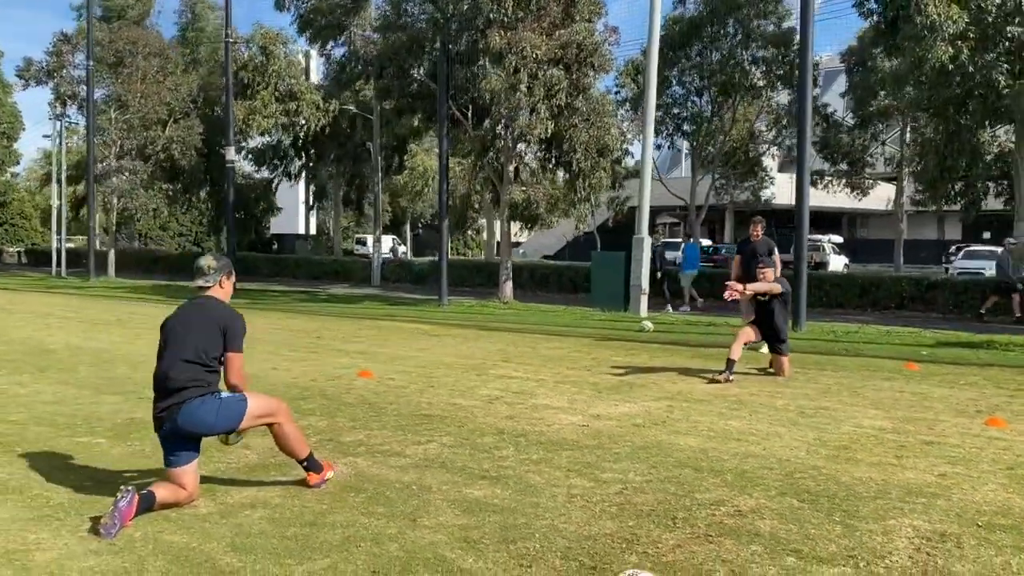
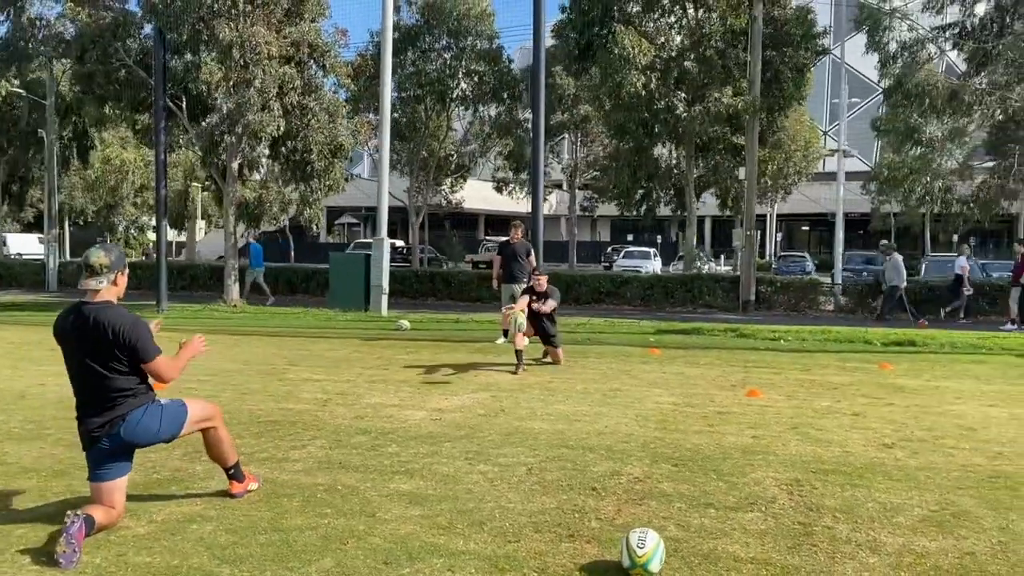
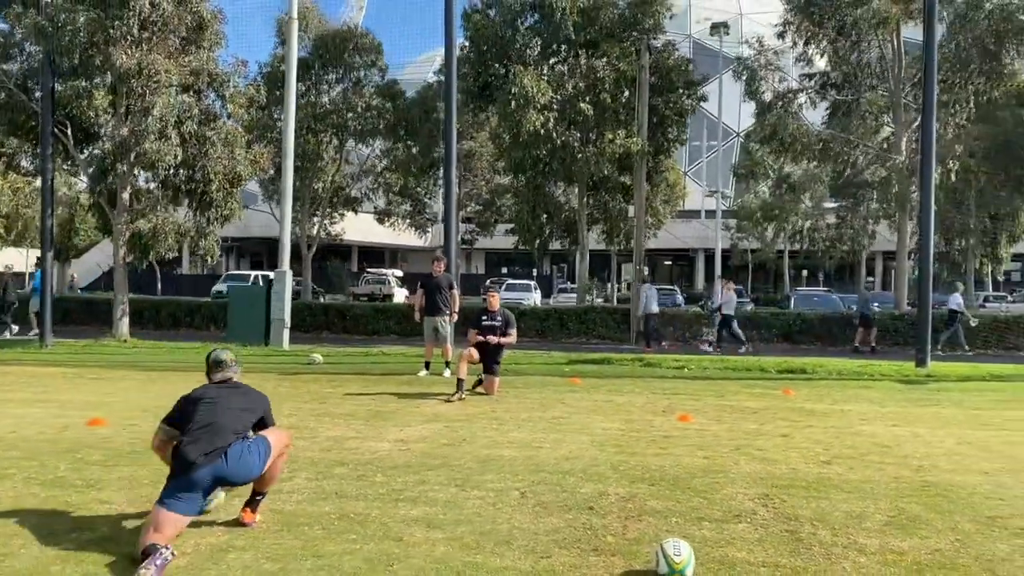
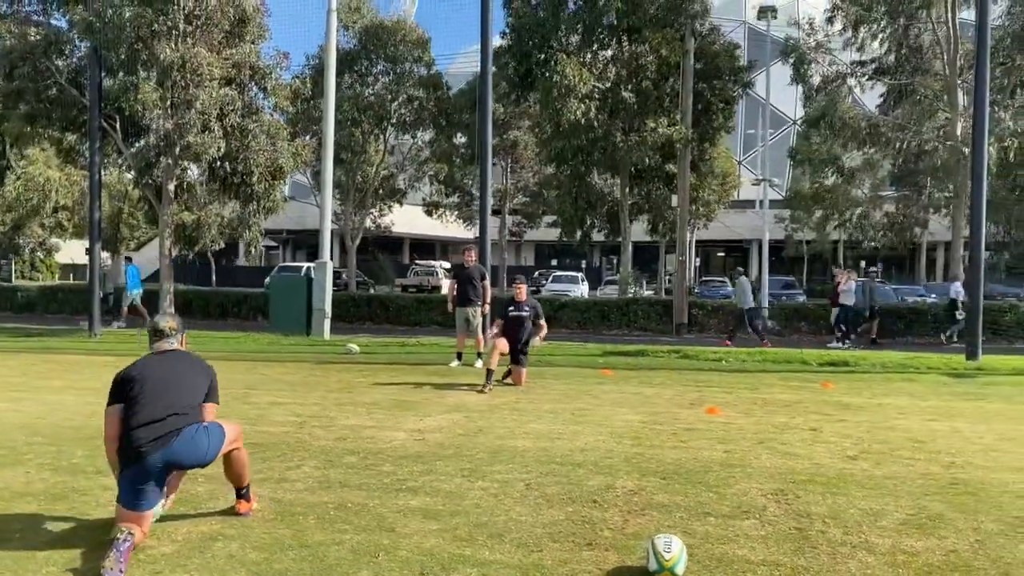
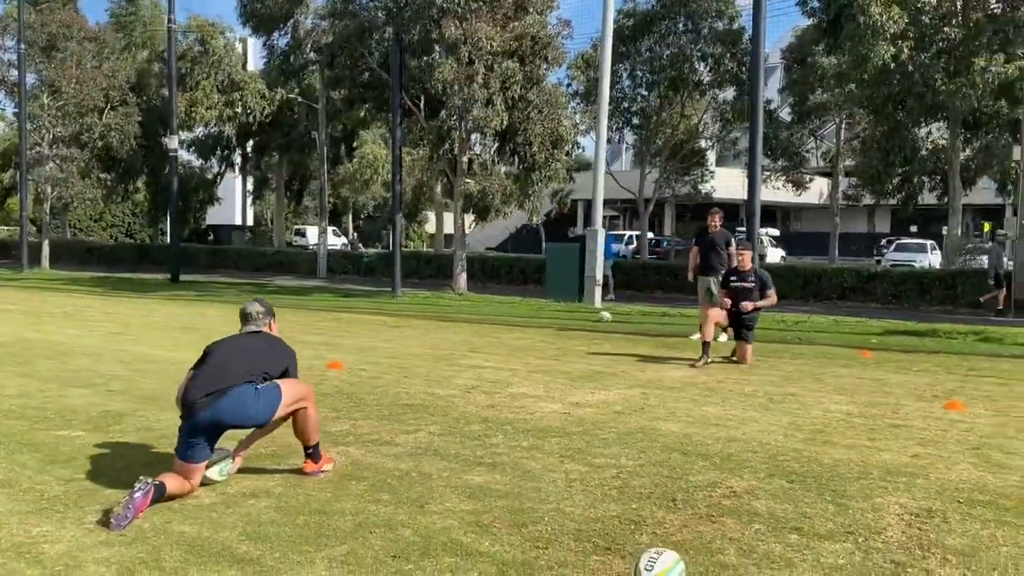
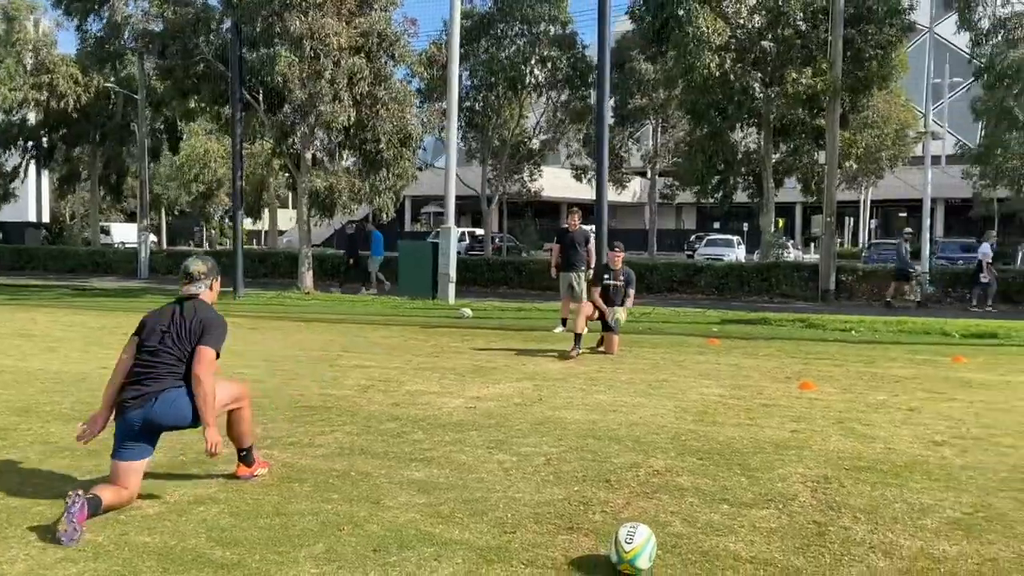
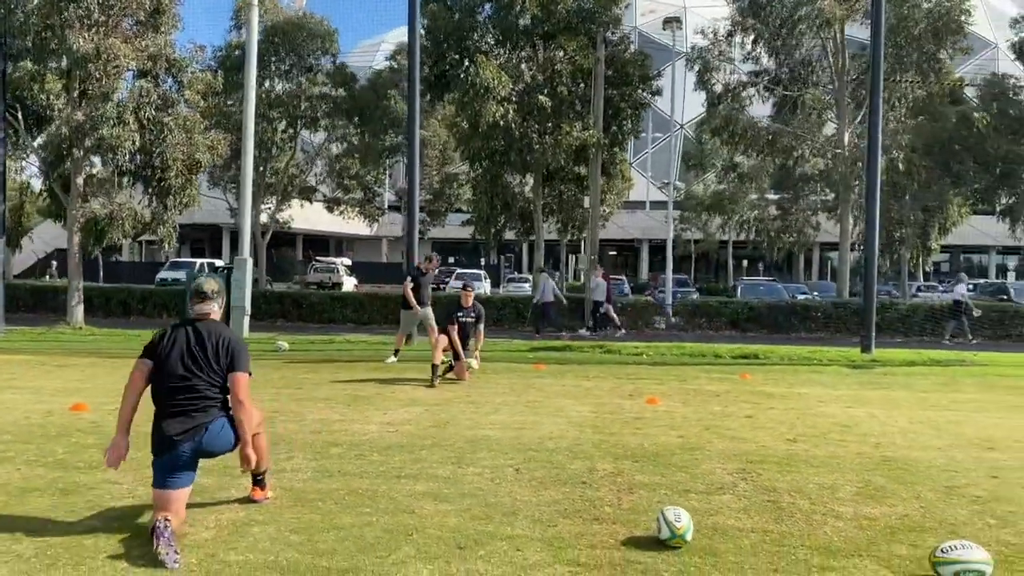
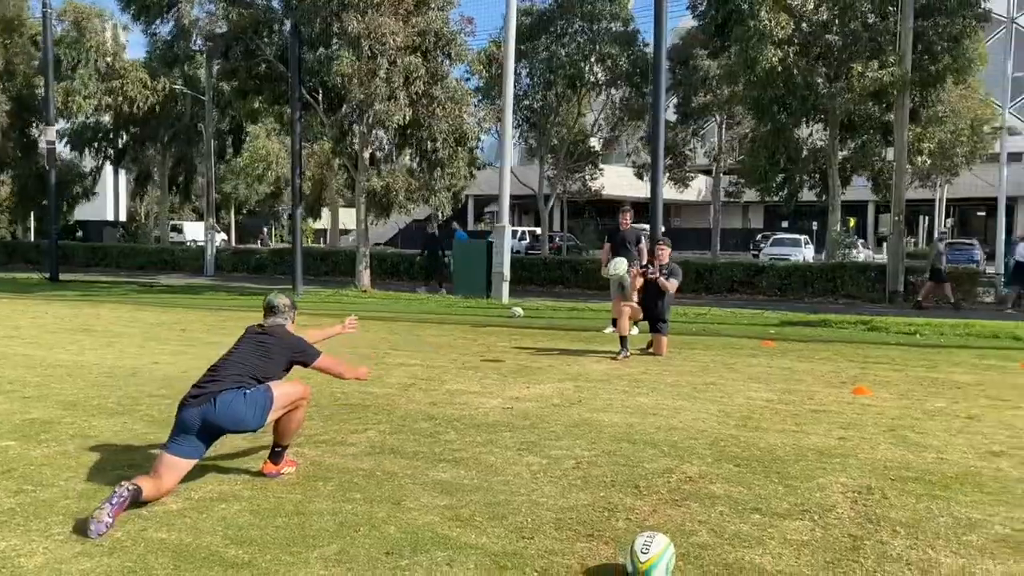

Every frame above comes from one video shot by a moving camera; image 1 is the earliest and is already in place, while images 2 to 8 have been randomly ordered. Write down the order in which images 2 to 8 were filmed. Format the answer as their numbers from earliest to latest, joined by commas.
5, 8, 6, 2, 4, 3, 7
